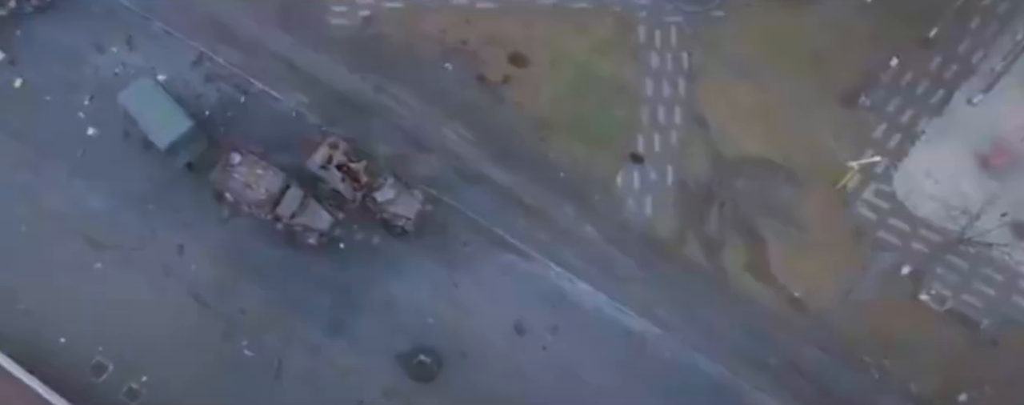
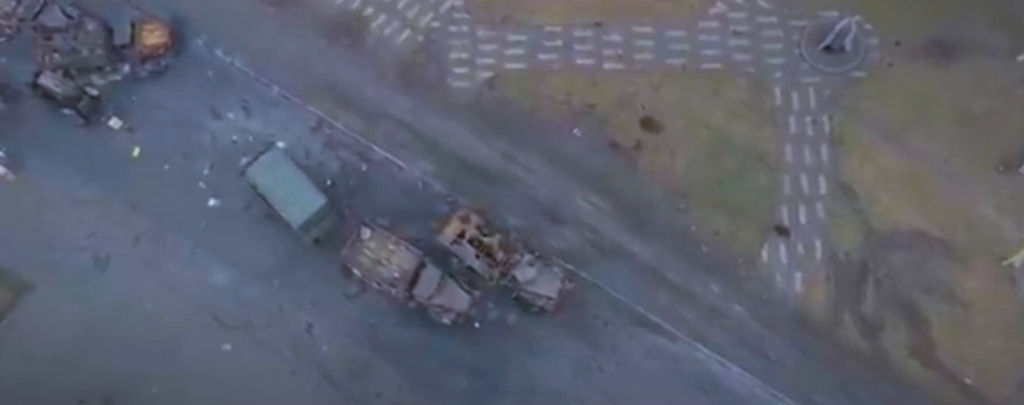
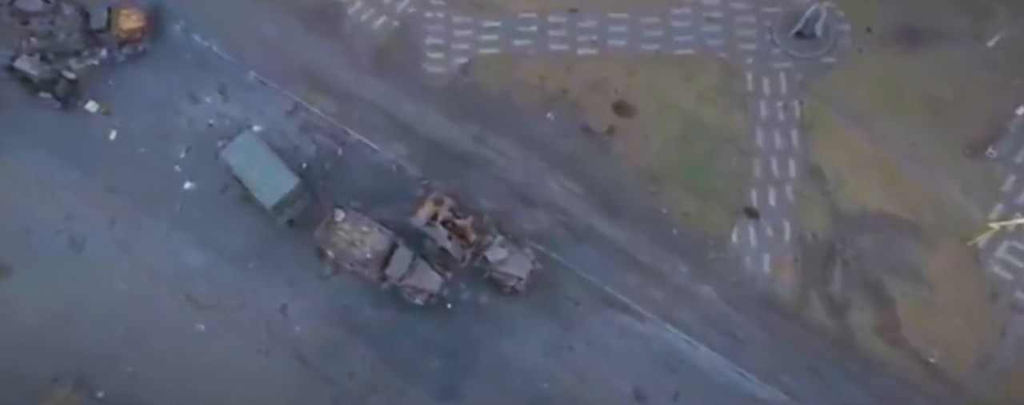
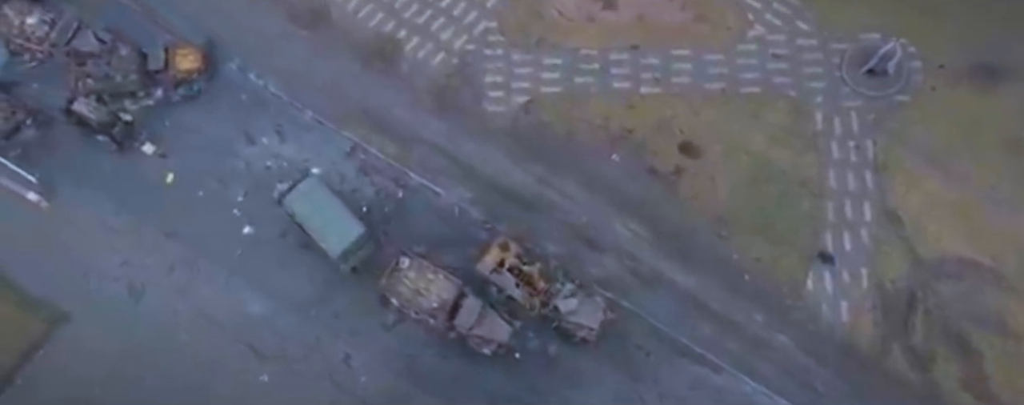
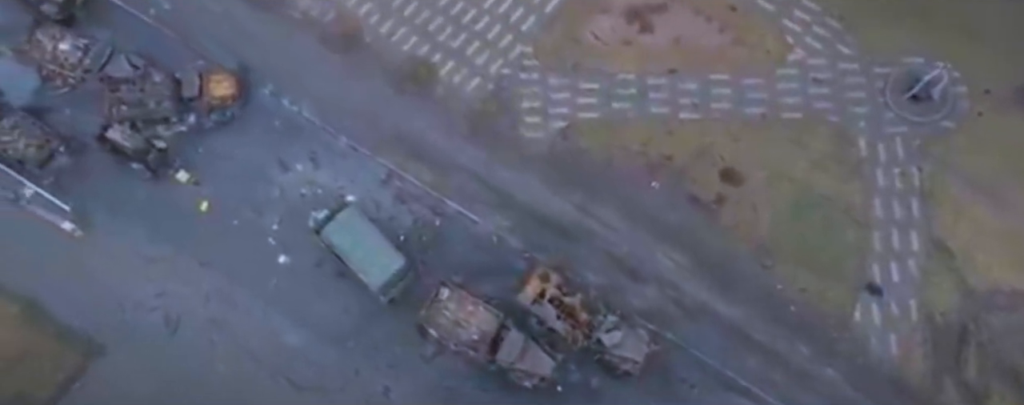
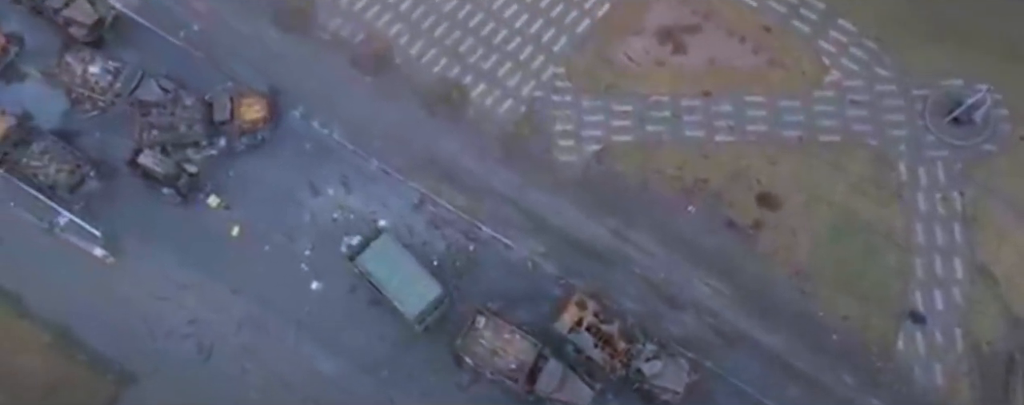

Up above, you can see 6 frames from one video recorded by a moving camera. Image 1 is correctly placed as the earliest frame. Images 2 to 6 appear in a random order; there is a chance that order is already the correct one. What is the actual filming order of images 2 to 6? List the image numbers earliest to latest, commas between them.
3, 2, 4, 5, 6
